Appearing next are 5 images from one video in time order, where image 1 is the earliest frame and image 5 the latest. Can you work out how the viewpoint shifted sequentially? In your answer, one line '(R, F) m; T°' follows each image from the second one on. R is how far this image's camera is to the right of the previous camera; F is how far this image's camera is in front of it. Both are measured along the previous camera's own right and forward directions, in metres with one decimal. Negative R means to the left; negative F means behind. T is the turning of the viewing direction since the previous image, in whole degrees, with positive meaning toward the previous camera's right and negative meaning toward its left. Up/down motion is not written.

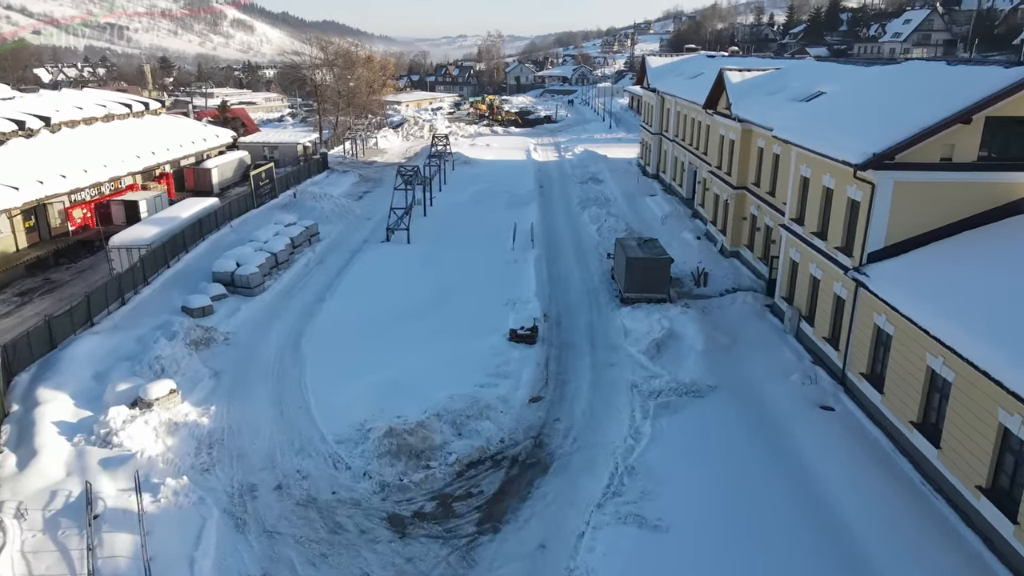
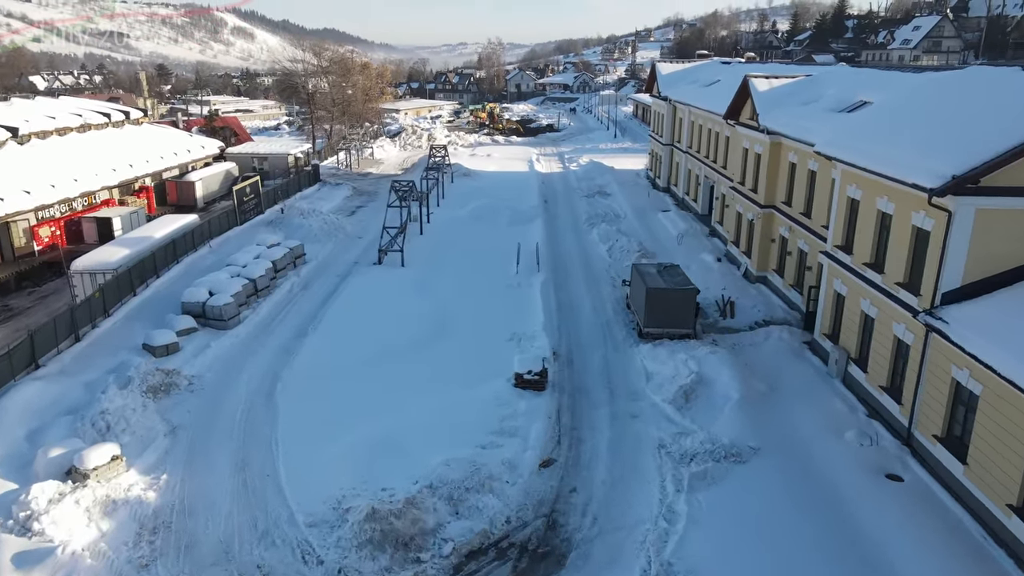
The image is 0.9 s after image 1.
(-0.1, +2.4) m; 0°
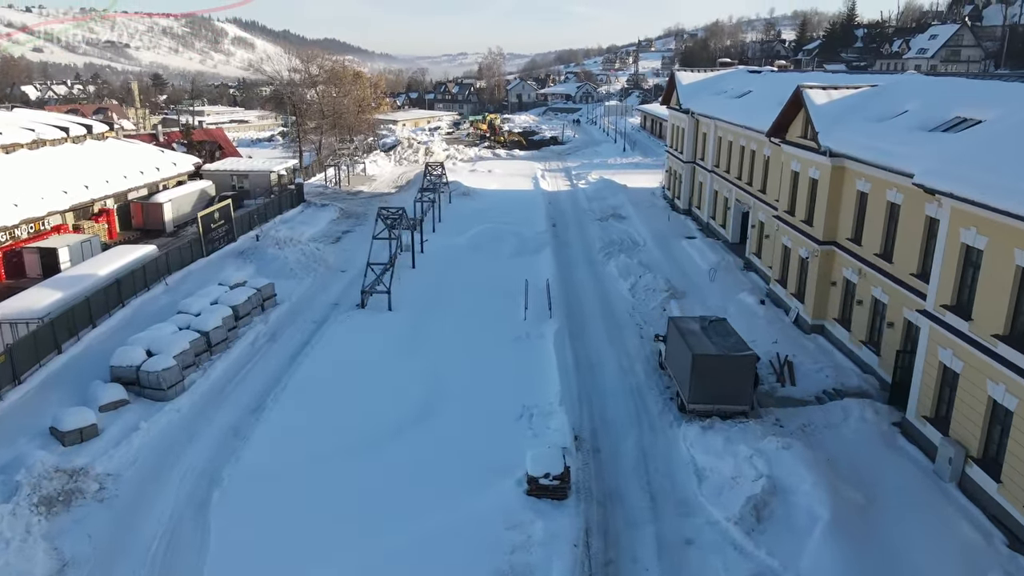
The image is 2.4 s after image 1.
(-0.2, +3.9) m; 0°
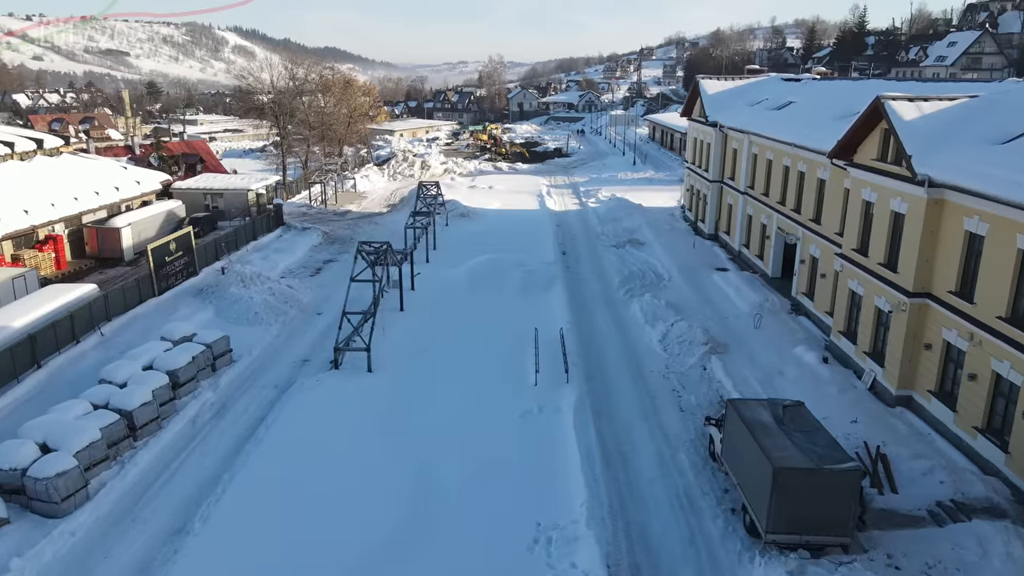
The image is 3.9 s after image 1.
(-0.2, +4.0) m; 0°
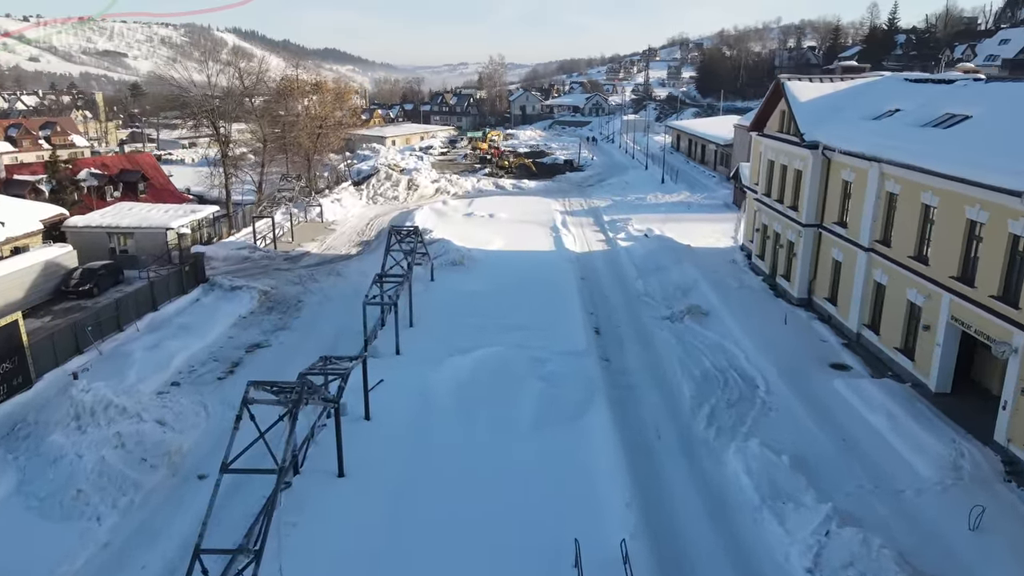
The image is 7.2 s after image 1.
(-0.3, +9.1) m; 0°
